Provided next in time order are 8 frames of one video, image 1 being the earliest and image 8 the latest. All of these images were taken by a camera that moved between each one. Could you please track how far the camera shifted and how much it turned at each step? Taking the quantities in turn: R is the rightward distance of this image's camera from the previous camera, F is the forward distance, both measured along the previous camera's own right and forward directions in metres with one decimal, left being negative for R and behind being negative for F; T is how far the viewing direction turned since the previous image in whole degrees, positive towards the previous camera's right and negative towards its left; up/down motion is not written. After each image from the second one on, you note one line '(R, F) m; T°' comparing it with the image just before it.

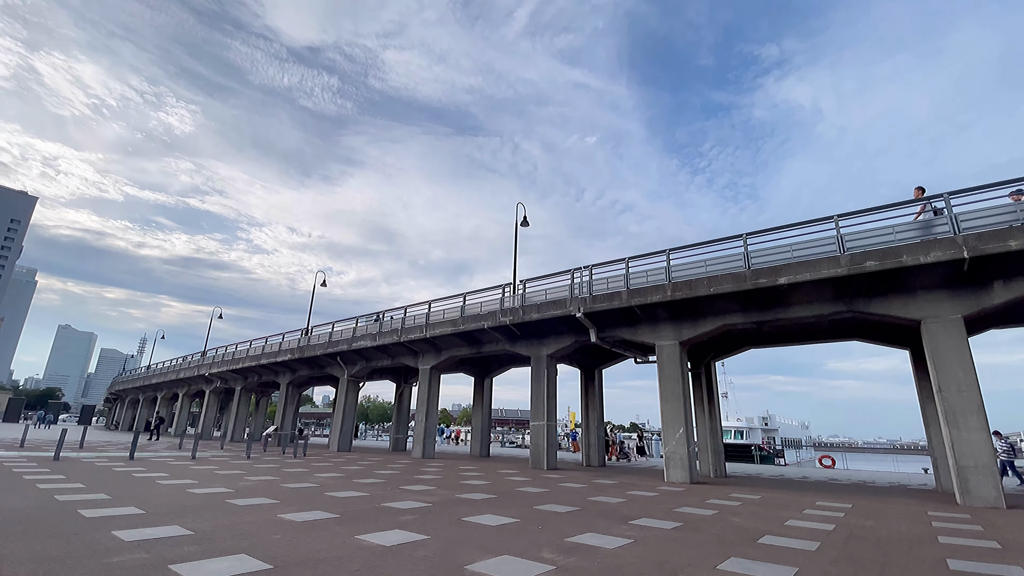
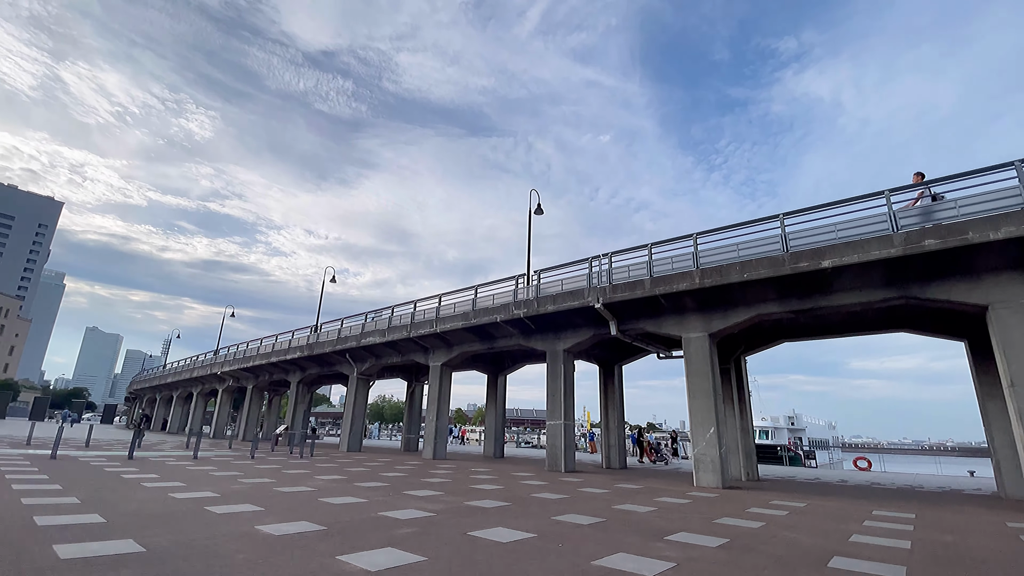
(0.0, +1.2) m; -2°
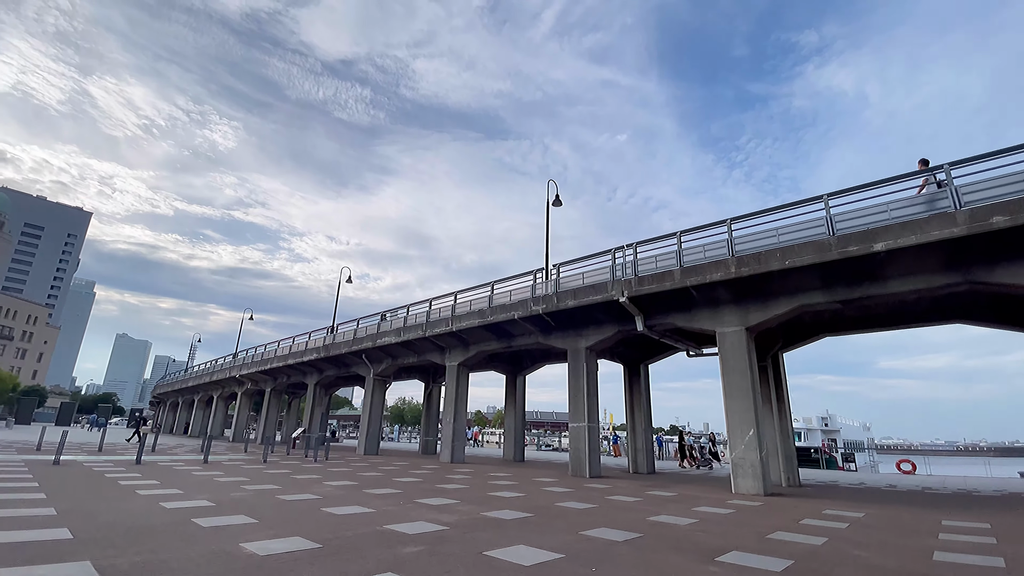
(0.0, +1.0) m; -2°
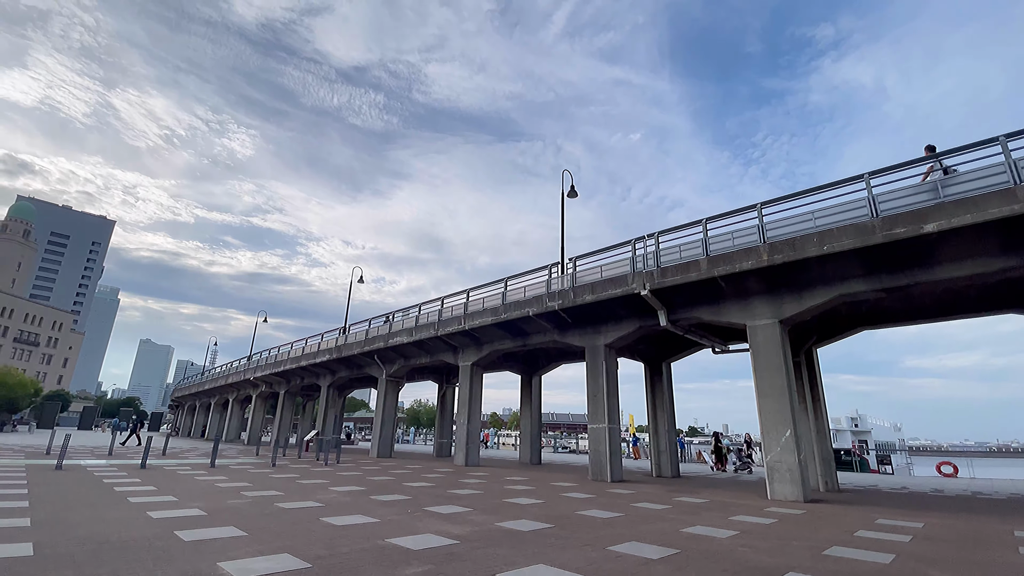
(0.0, +0.8) m; -2°
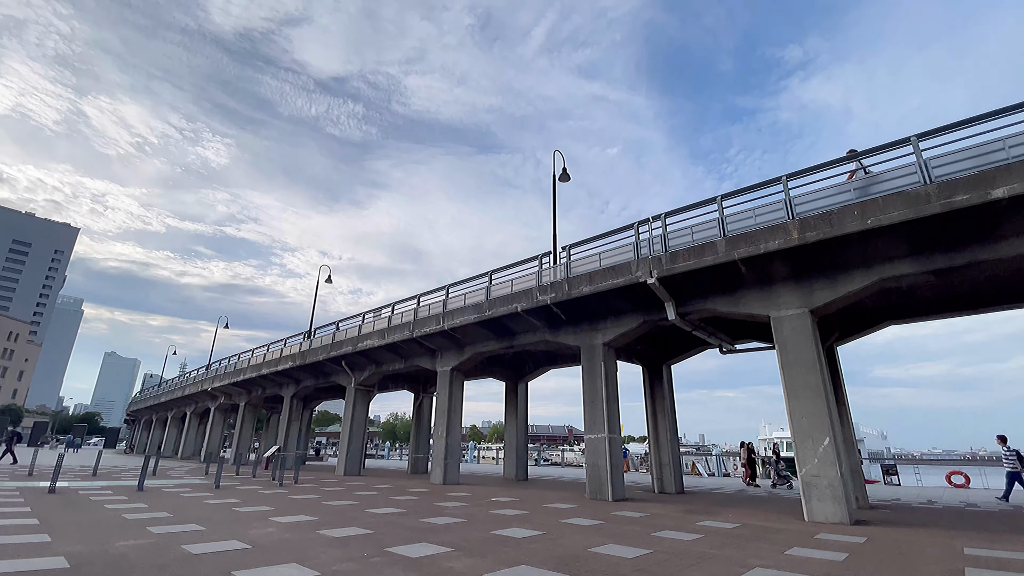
(-0.2, +2.1) m; +2°
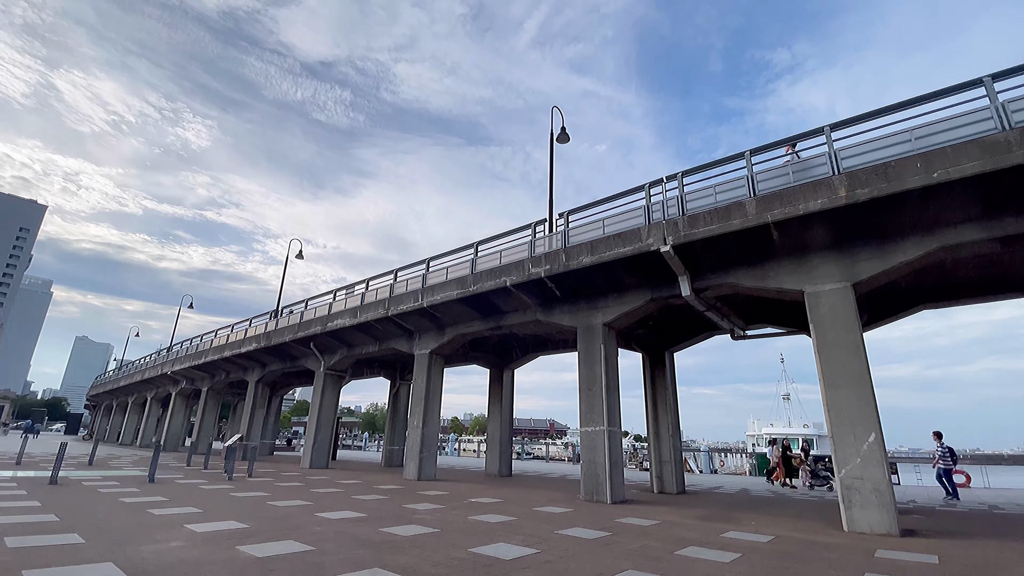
(-0.1, +1.9) m; +2°
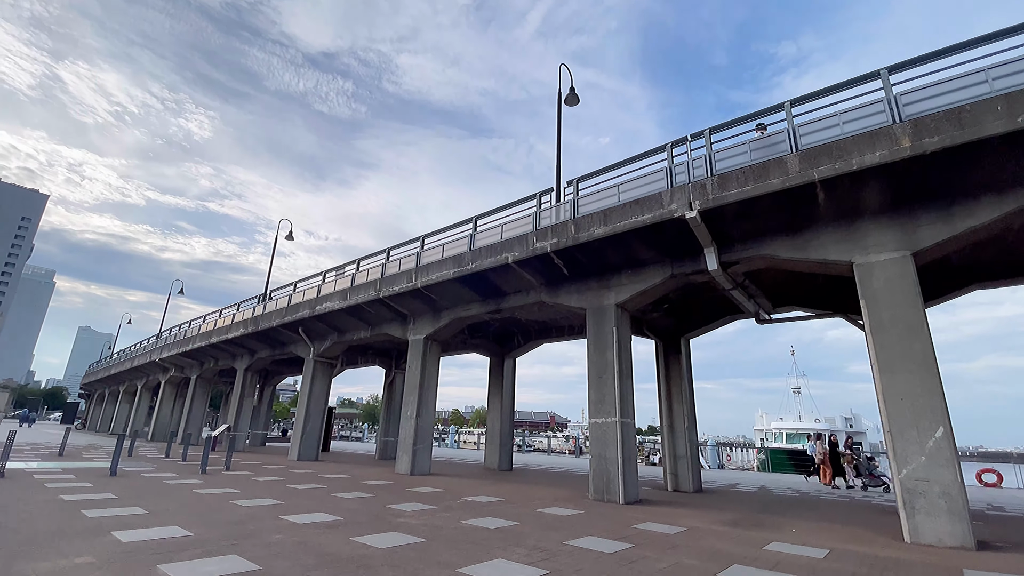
(0.0, +1.4) m; 0°
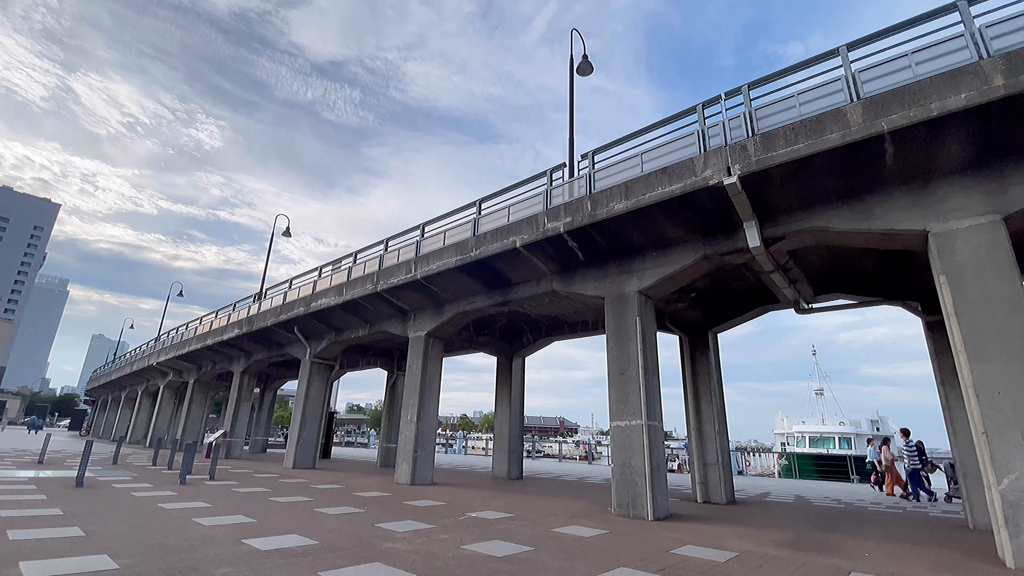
(0.0, +1.3) m; -1°
